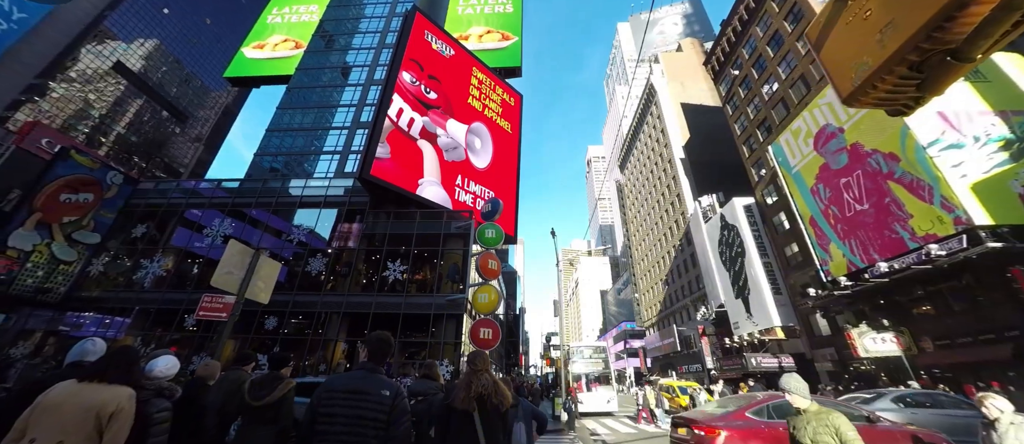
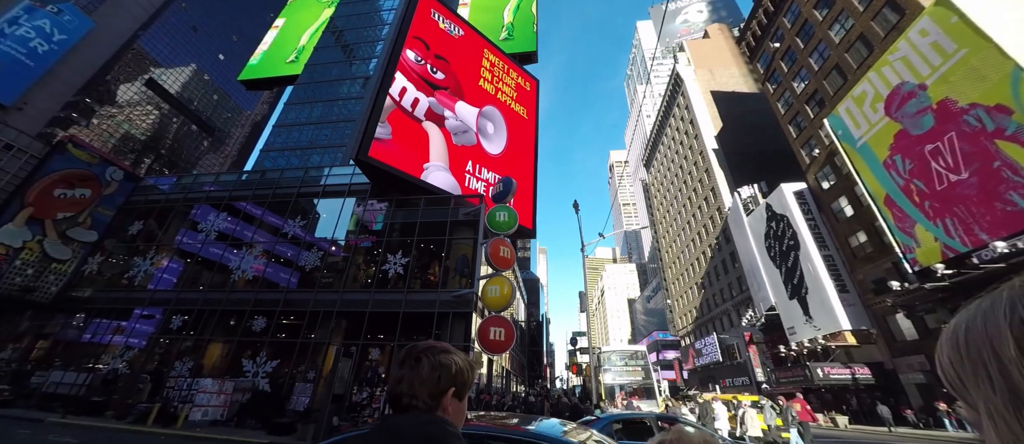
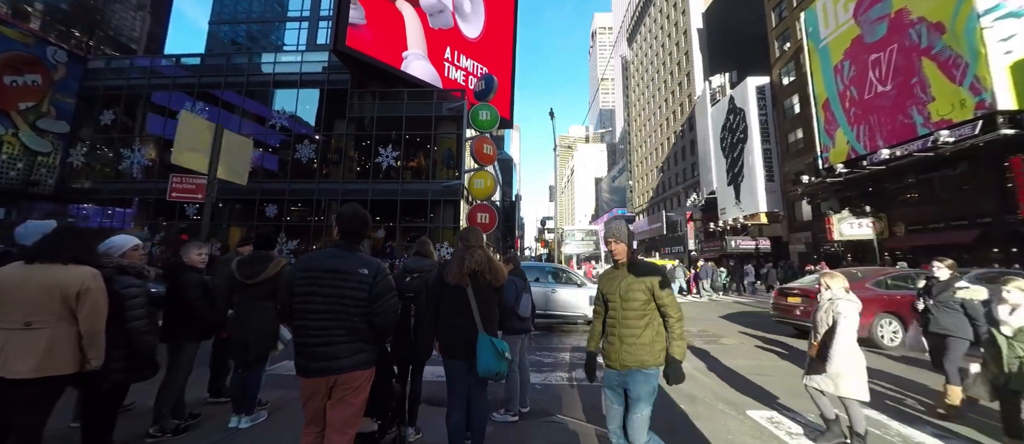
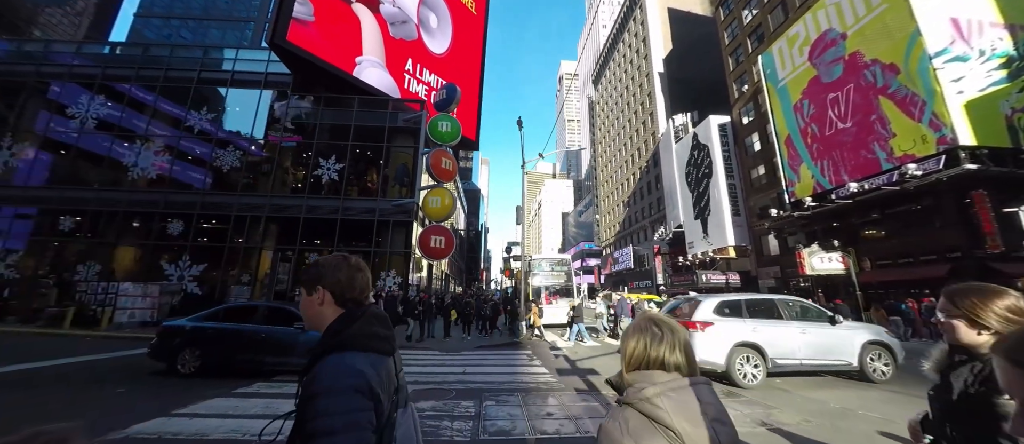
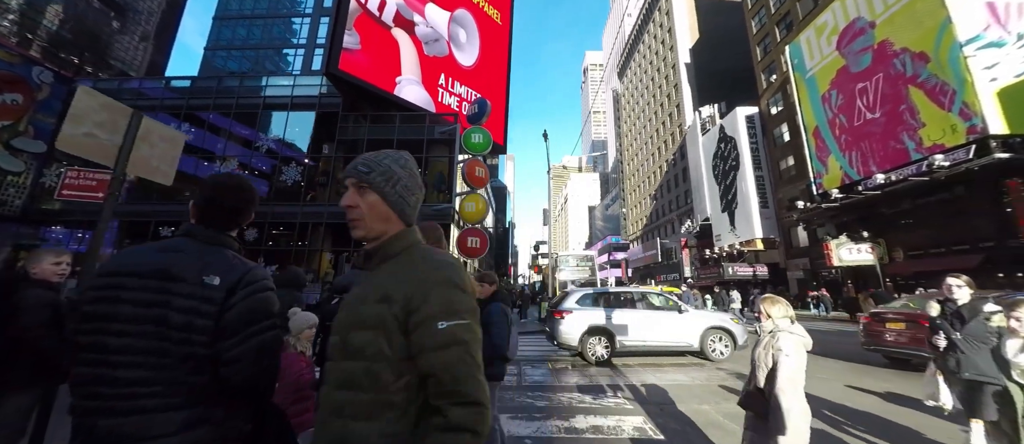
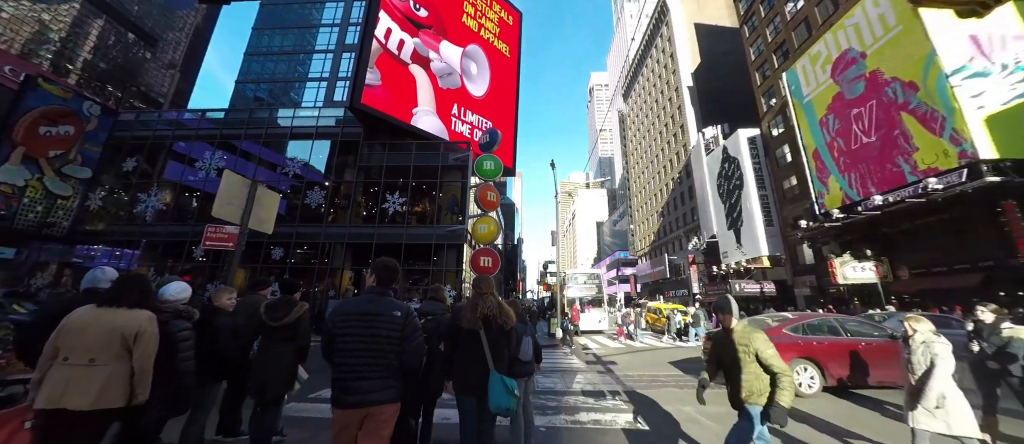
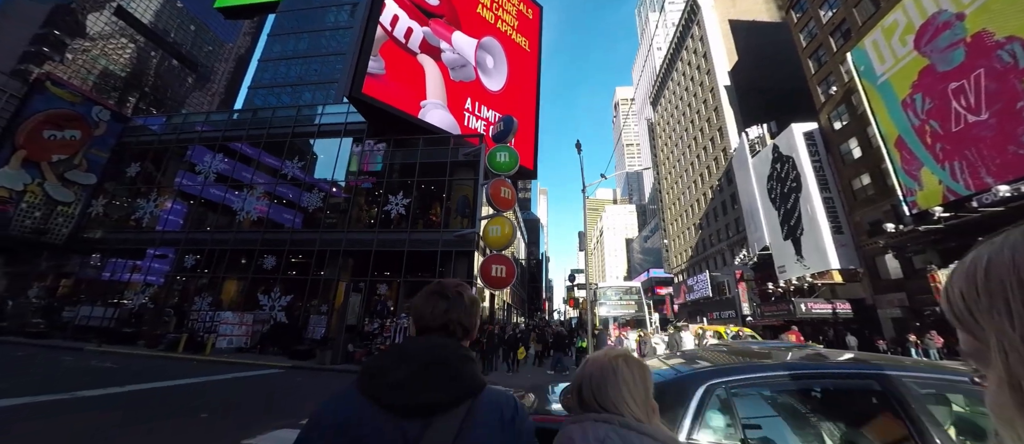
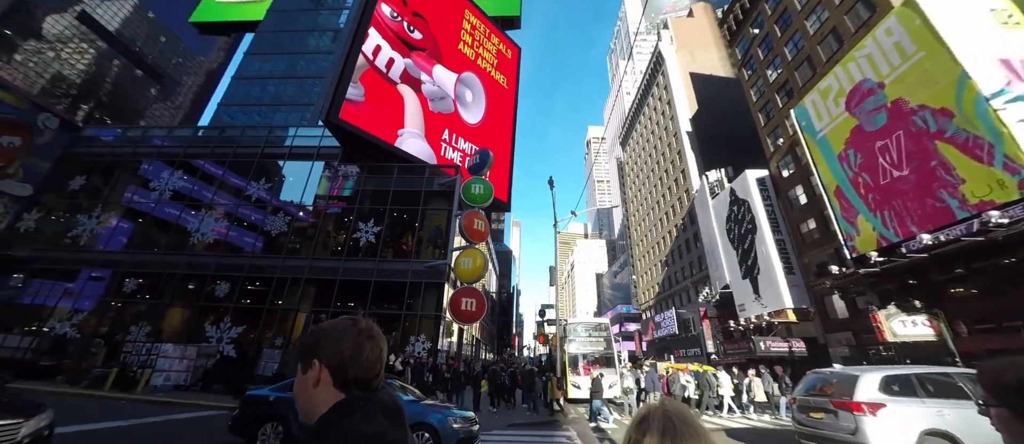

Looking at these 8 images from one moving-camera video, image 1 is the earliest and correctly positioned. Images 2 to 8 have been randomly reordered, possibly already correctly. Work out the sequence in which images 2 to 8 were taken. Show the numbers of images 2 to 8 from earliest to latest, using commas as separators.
6, 3, 5, 4, 8, 2, 7
